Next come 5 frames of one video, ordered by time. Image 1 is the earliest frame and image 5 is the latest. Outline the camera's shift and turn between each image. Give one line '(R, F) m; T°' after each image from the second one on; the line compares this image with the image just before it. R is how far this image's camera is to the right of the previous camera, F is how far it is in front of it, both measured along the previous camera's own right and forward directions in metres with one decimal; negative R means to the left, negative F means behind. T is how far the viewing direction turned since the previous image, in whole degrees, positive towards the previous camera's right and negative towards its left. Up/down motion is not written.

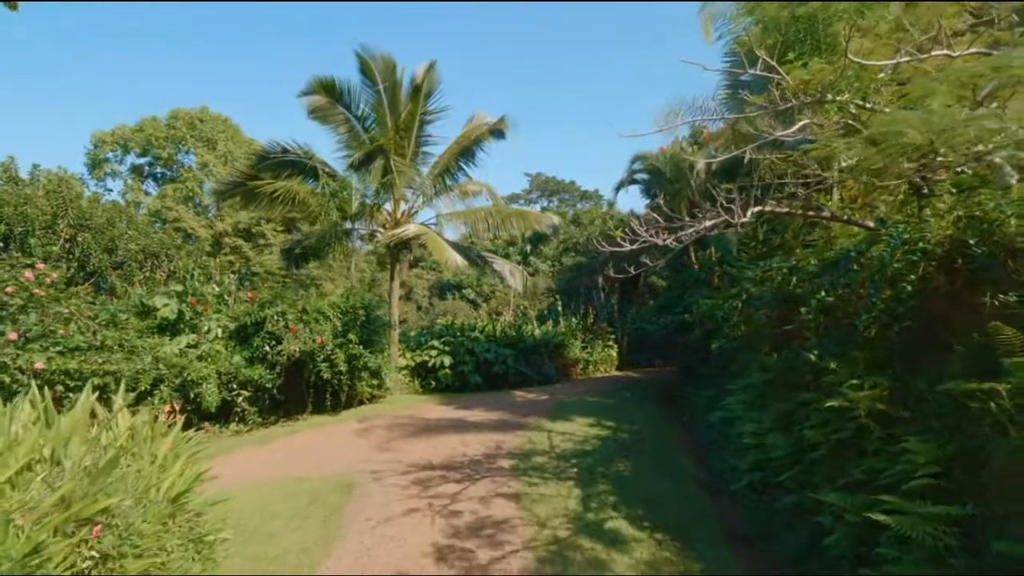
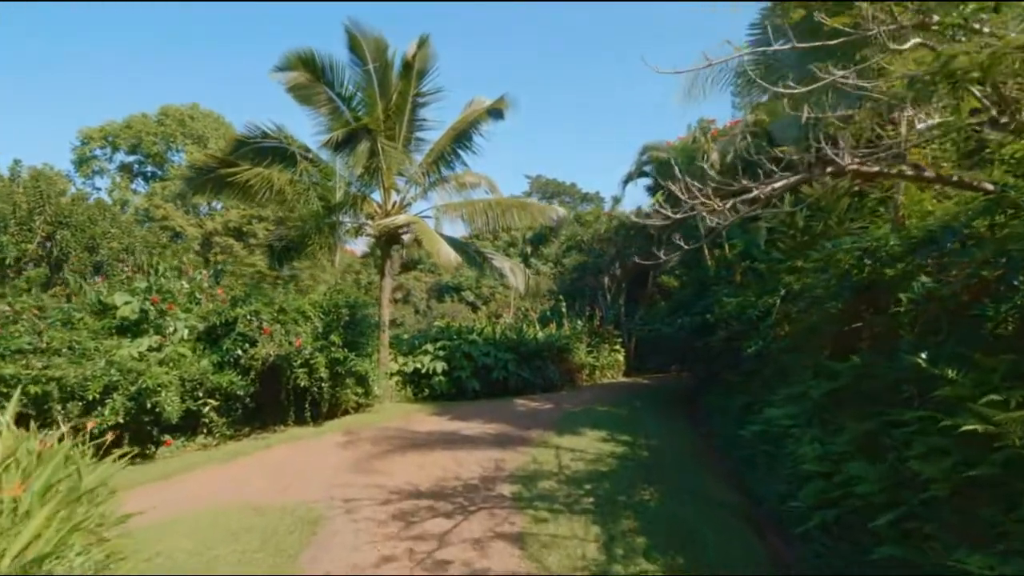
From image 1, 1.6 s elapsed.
(0.0, +1.3) m; 0°
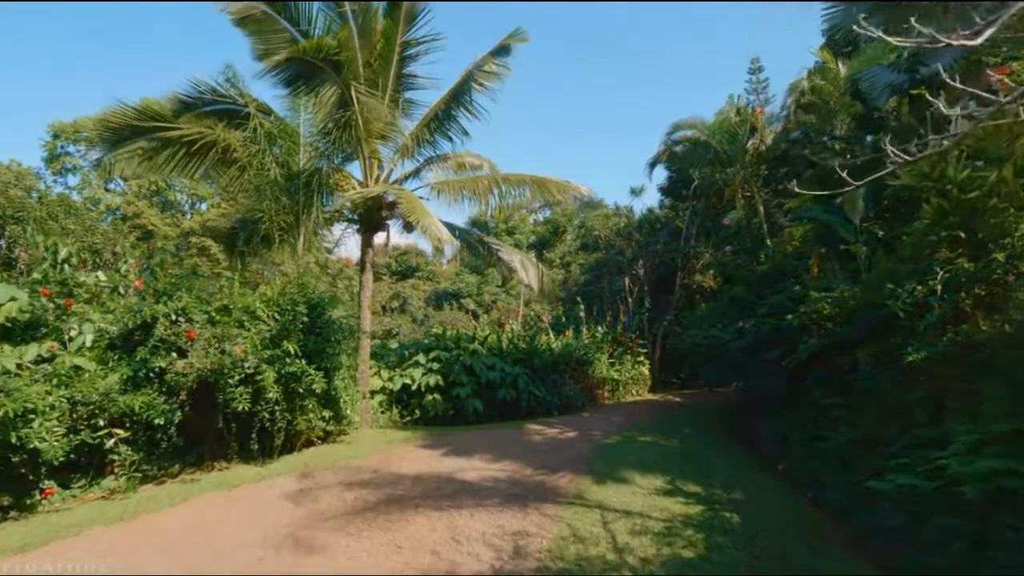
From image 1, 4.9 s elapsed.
(-0.3, +2.7) m; 0°
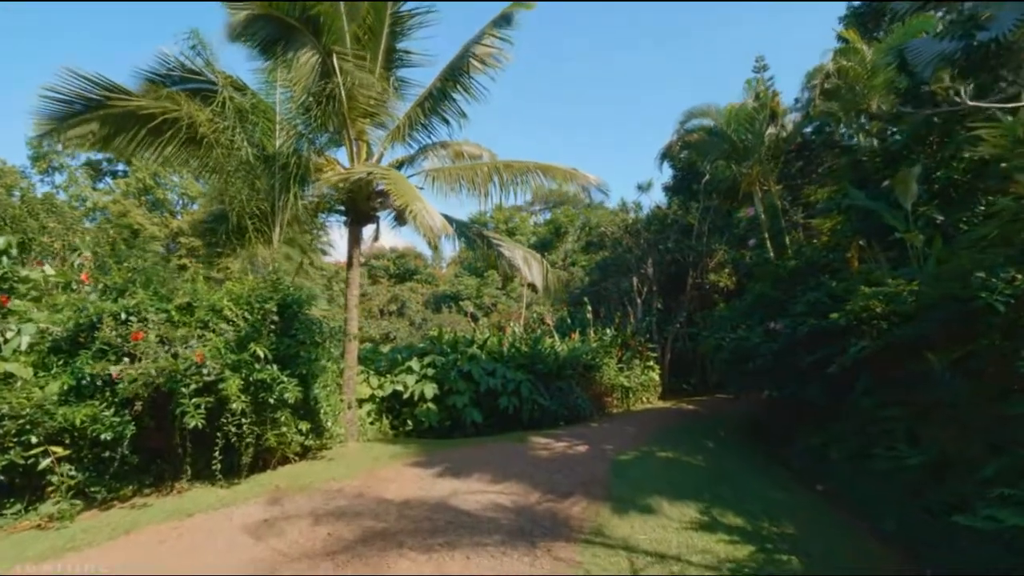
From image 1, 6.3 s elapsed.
(-0.1, +1.1) m; 0°
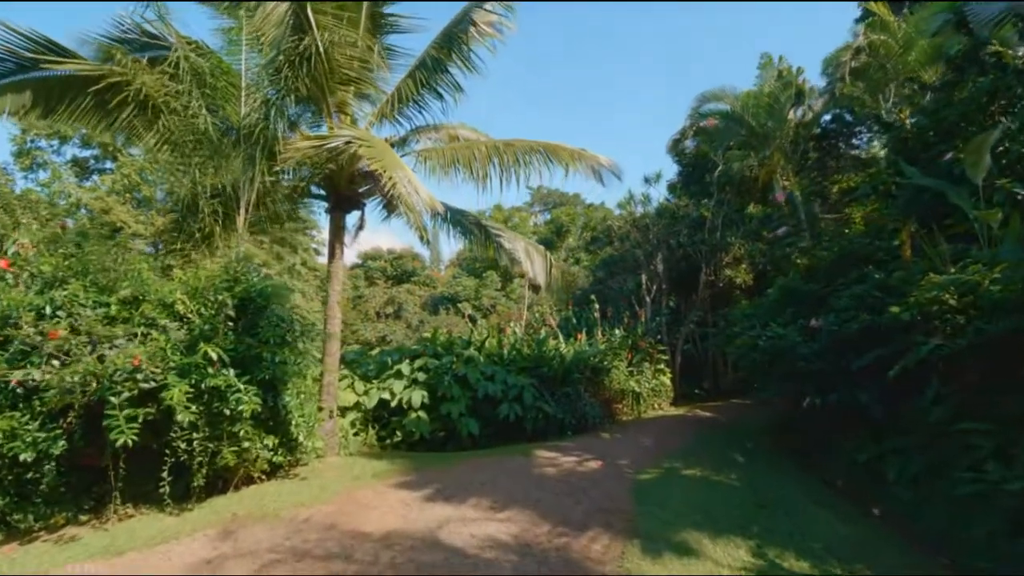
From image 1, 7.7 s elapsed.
(0.0, +1.1) m; 0°
